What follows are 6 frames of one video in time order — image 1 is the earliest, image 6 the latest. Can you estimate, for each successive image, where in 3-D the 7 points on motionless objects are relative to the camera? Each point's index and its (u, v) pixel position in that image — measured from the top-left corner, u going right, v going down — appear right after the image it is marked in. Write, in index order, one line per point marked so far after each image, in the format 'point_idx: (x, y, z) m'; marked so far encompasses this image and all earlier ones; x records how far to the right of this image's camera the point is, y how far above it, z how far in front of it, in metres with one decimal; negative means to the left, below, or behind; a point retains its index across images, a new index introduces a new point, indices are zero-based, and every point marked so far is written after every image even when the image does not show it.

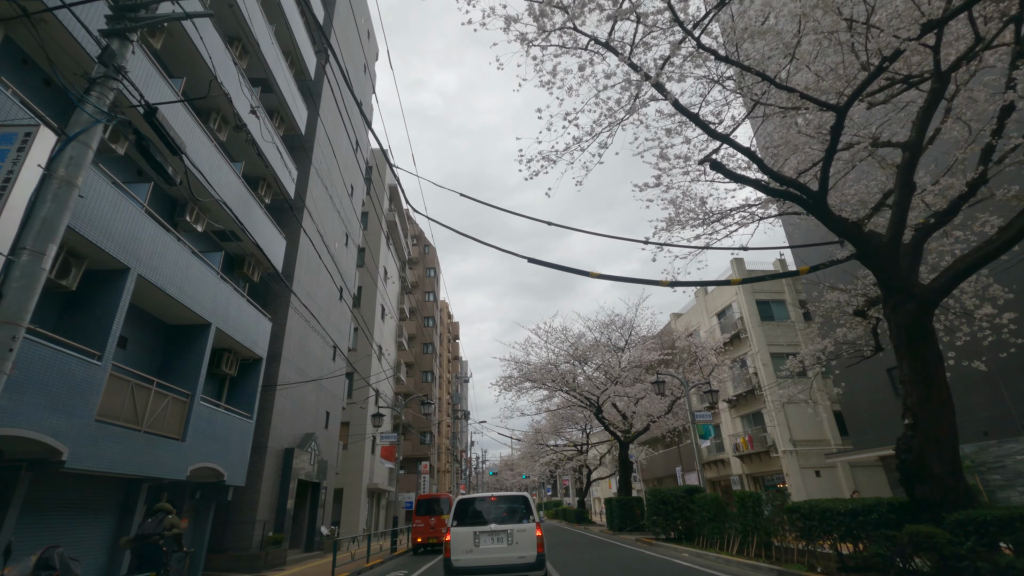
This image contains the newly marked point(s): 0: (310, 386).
0: (-7.7, -3.8, +18.0) m
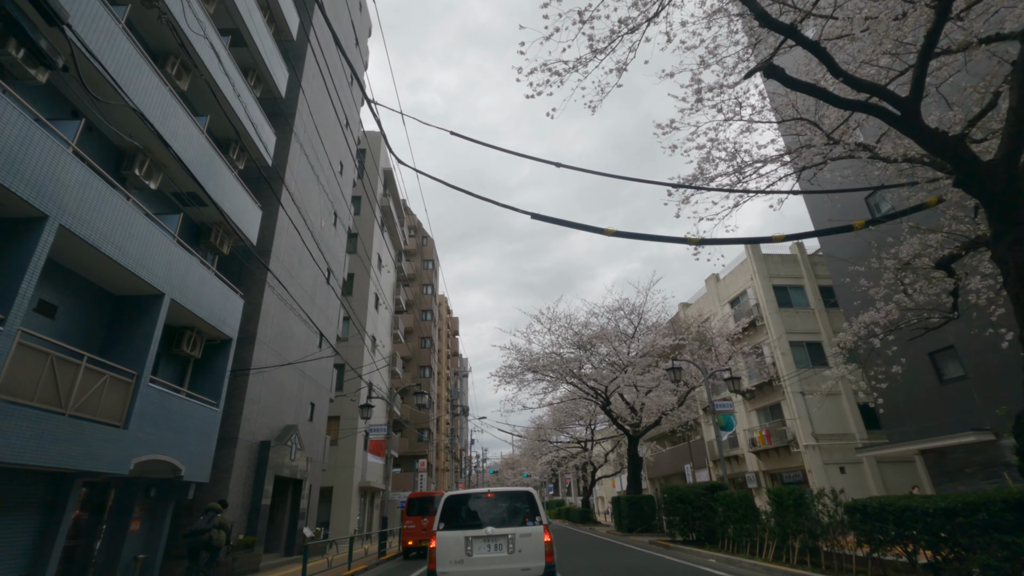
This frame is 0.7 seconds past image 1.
0: (-7.7, -3.0, +16.4) m
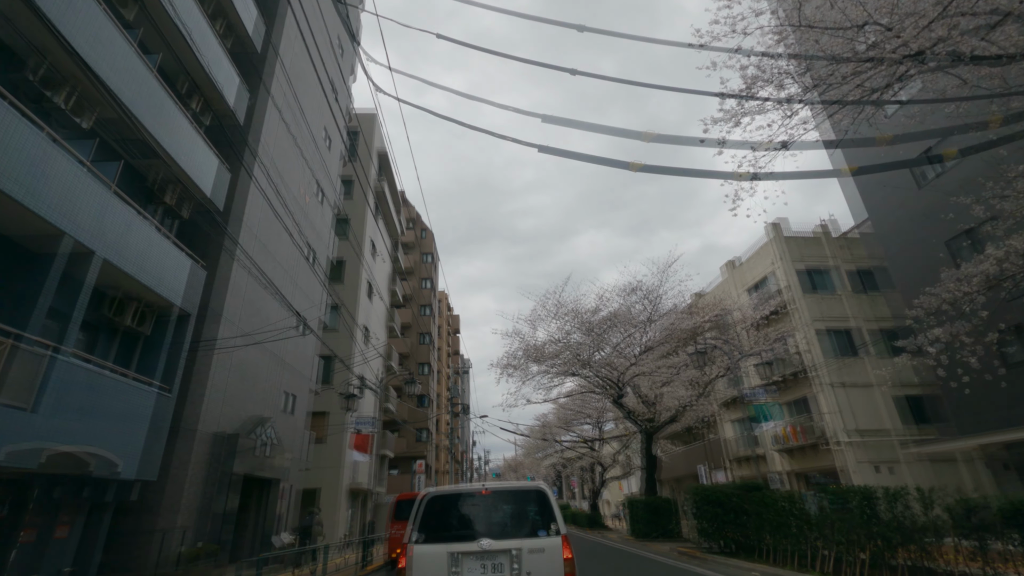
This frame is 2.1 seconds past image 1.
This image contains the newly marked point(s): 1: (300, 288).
0: (-7.6, -2.2, +14.4) m
1: (-7.9, 0.0, +17.4) m
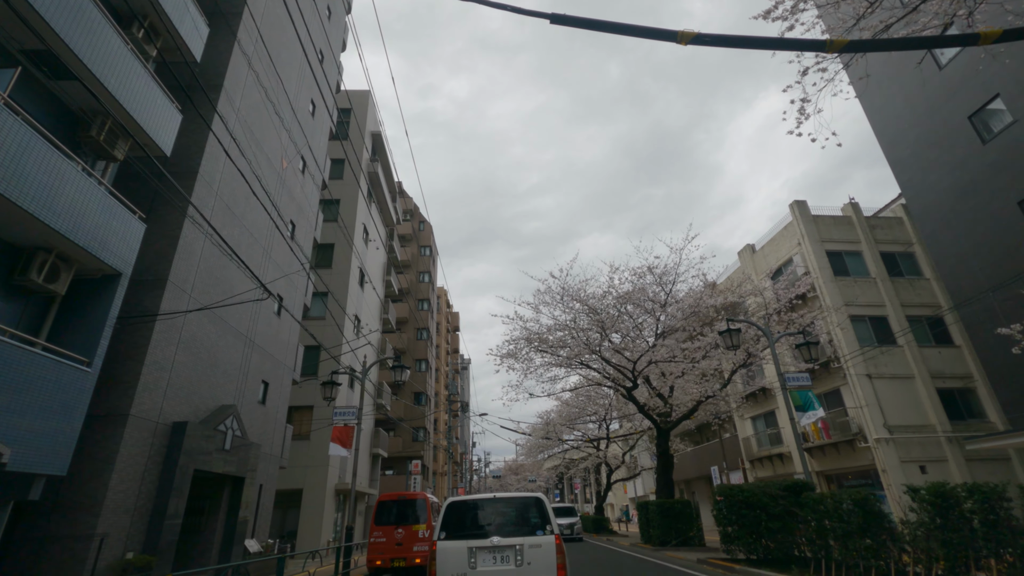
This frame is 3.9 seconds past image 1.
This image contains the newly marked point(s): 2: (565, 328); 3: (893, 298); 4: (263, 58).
0: (-7.6, -1.4, +12.6) m
1: (-7.8, +0.8, +15.7) m
2: (+2.1, -1.6, +18.8) m
3: (+16.0, -0.4, +19.9) m
4: (-8.1, +7.5, +15.5) m
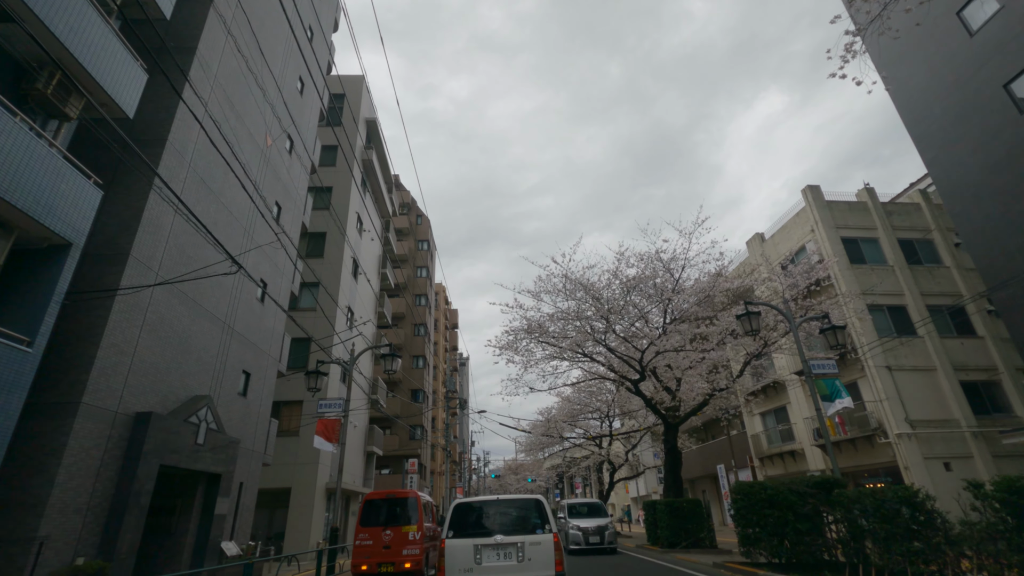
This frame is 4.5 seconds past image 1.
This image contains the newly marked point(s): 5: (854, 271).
0: (-7.6, -1.0, +11.6) m
1: (-7.9, +1.3, +14.7) m
2: (+2.1, -1.1, +17.8) m
3: (+15.9, +0.1, +19.0) m
4: (-8.1, +7.9, +14.5) m
5: (+13.7, +0.7, +19.0) m
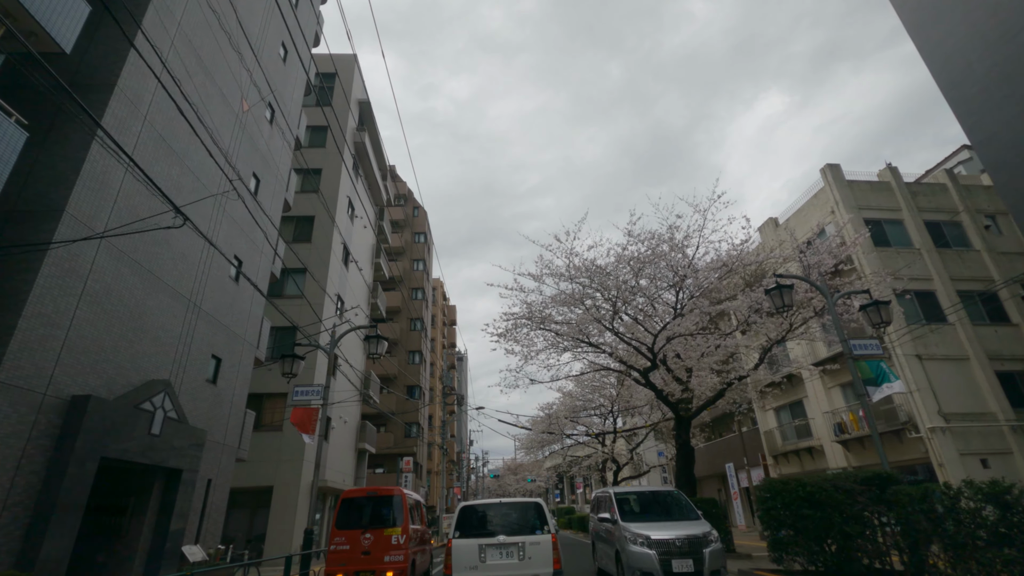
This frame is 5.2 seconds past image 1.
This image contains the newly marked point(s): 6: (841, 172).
0: (-7.7, -0.3, +10.3) m
1: (-7.9, +1.9, +13.3) m
2: (+2.0, -0.5, +16.5) m
3: (+15.9, +0.7, +17.6) m
4: (-8.1, +8.6, +13.2) m
5: (+13.7, +1.3, +17.7) m
6: (+13.3, +4.7, +19.2) m
